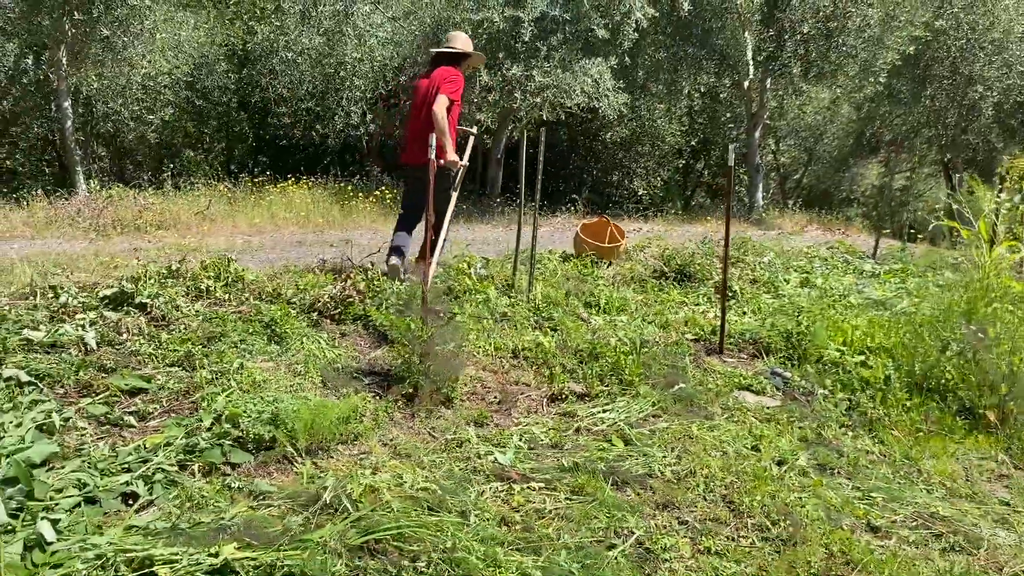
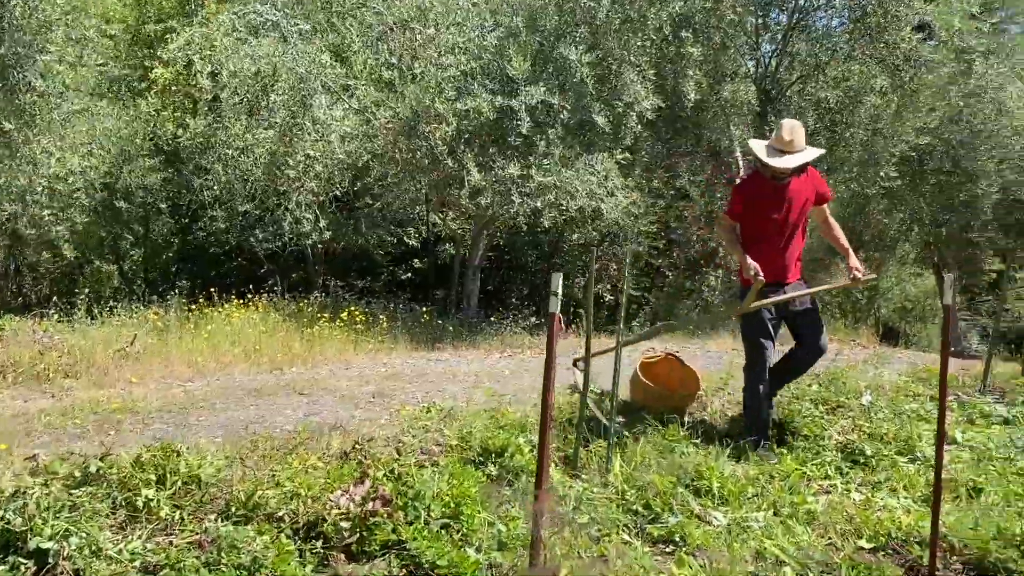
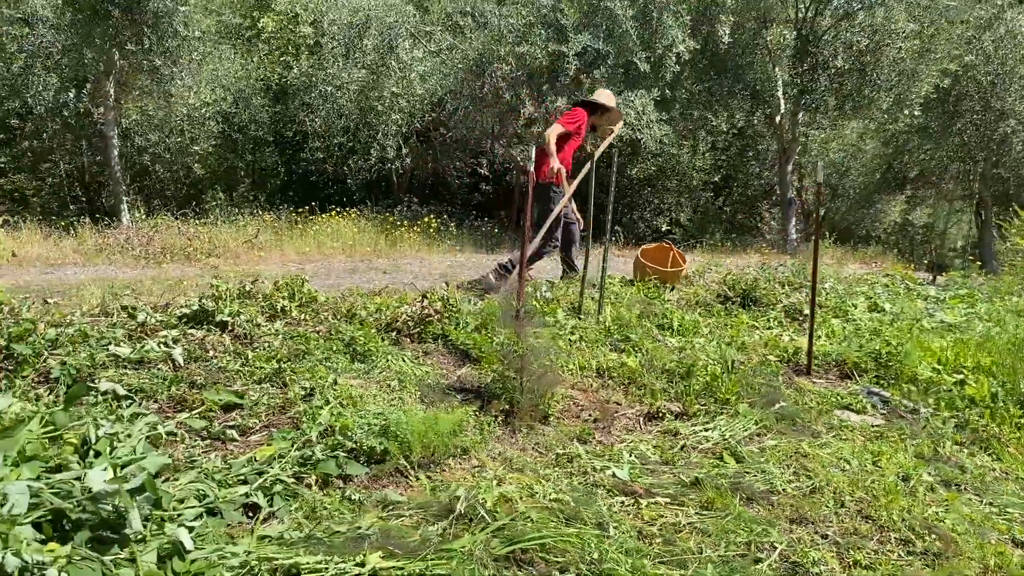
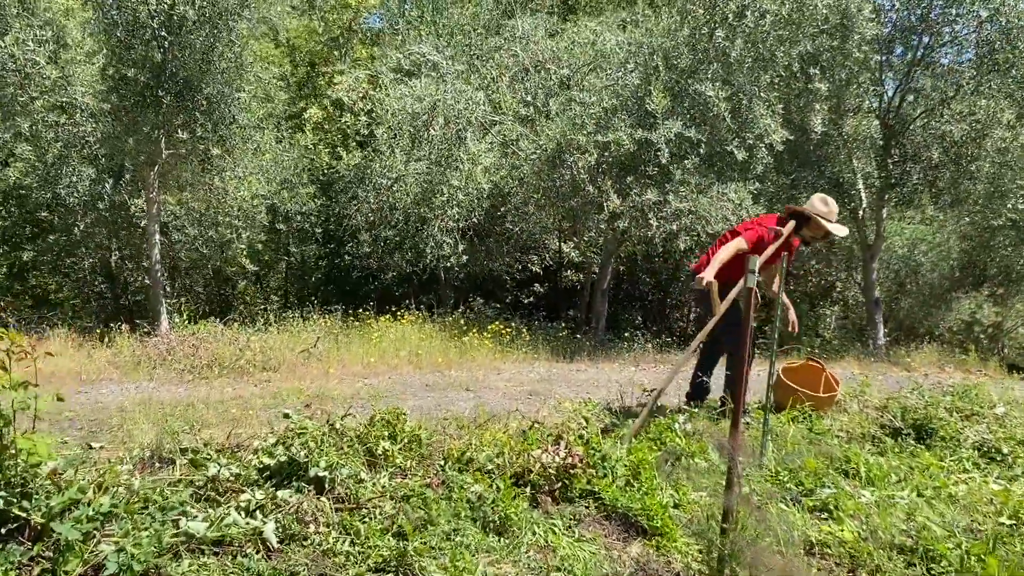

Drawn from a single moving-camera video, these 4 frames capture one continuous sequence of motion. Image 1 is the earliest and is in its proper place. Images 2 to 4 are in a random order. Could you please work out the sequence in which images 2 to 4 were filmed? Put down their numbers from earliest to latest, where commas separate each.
3, 4, 2
